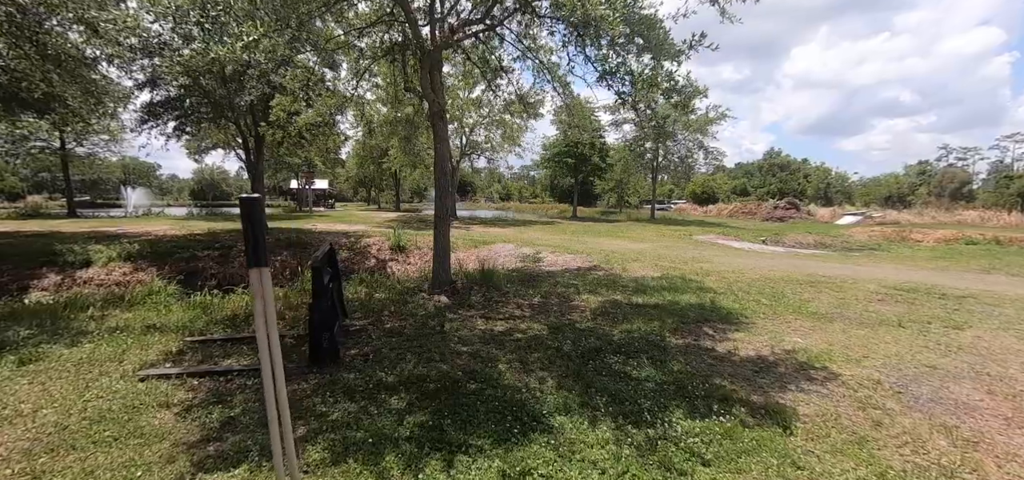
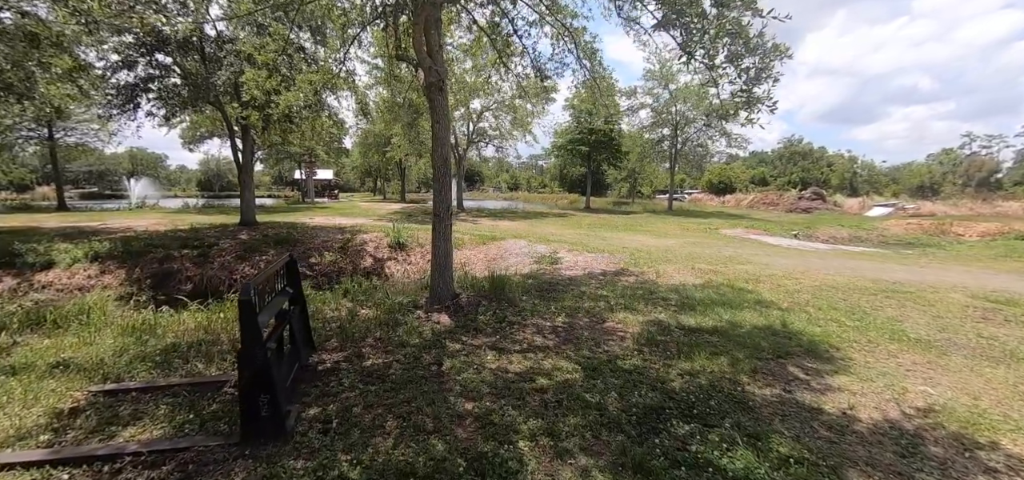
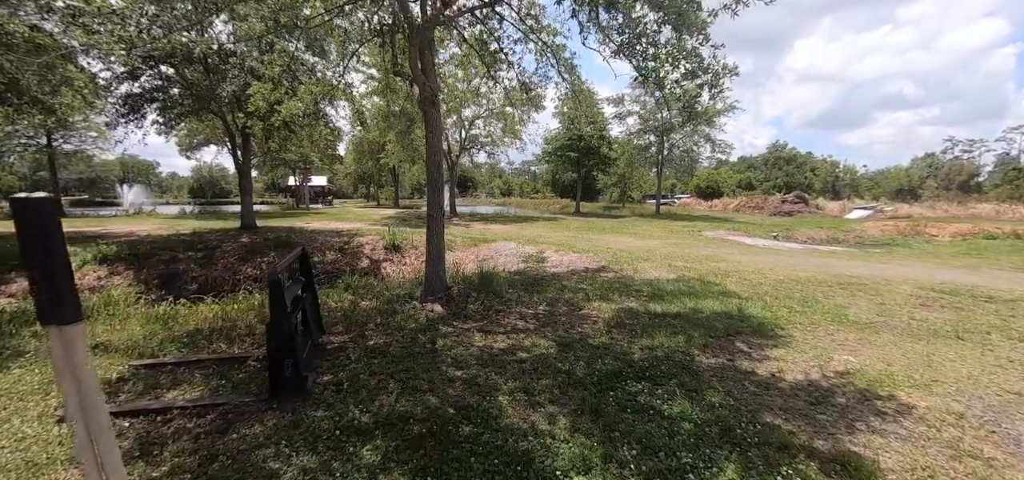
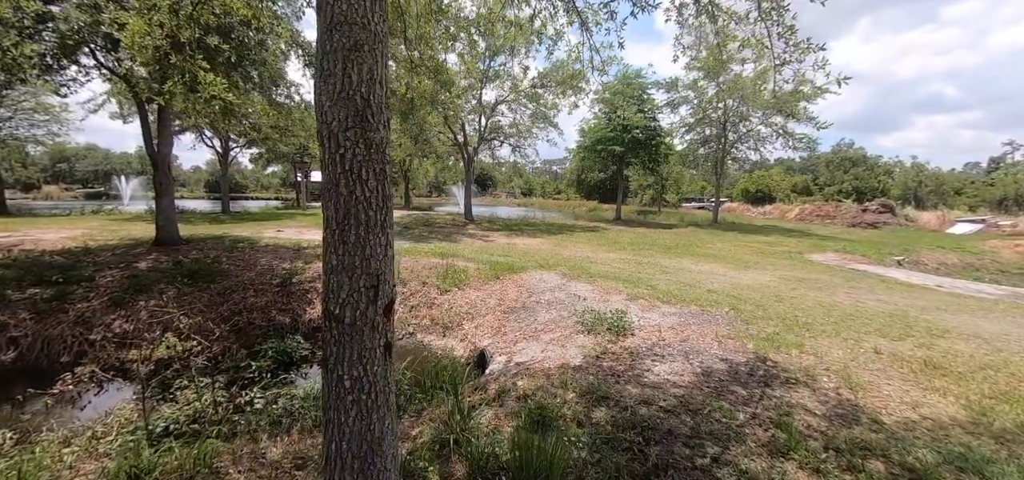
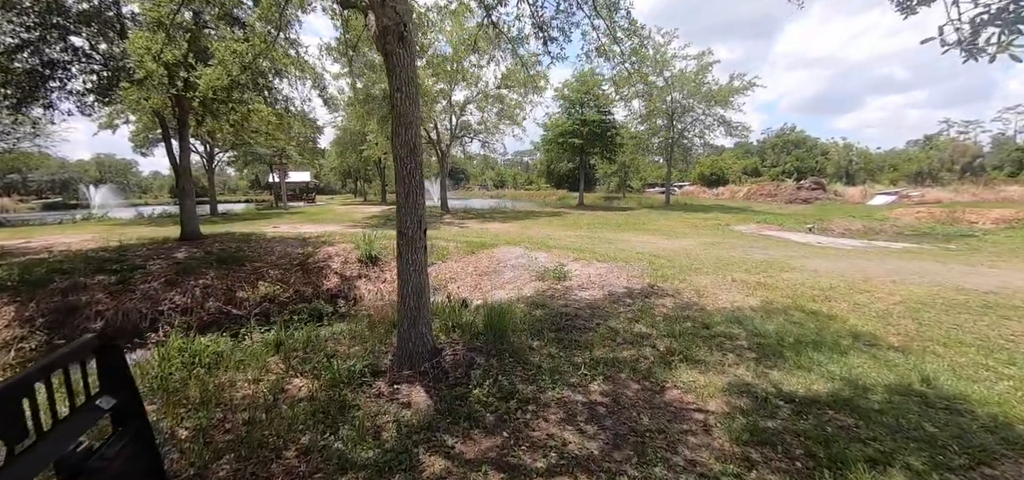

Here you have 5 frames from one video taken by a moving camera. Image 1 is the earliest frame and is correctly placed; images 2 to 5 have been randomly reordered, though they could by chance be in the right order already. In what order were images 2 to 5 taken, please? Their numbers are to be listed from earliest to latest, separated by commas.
3, 2, 5, 4
